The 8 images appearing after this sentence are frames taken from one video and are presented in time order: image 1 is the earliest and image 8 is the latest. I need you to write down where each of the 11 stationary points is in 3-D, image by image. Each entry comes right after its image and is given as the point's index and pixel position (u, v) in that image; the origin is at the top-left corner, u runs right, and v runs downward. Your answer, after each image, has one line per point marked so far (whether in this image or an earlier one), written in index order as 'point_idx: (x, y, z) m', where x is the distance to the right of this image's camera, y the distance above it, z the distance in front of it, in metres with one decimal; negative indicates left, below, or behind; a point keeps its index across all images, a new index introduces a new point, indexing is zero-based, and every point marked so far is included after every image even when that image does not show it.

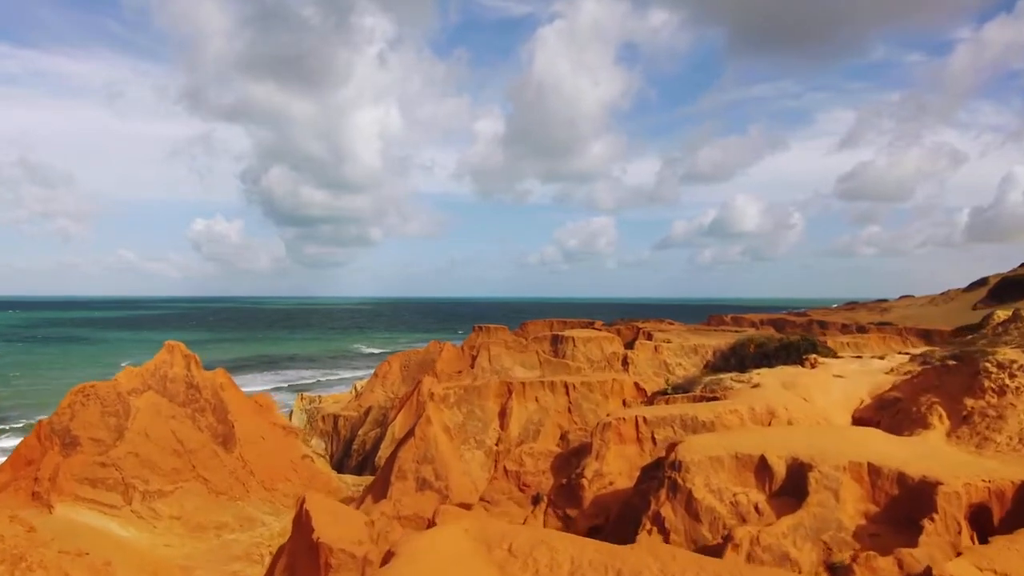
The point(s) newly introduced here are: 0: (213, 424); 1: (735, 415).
0: (-8.8, -4.0, +19.4) m
1: (+3.8, -2.2, +11.3) m
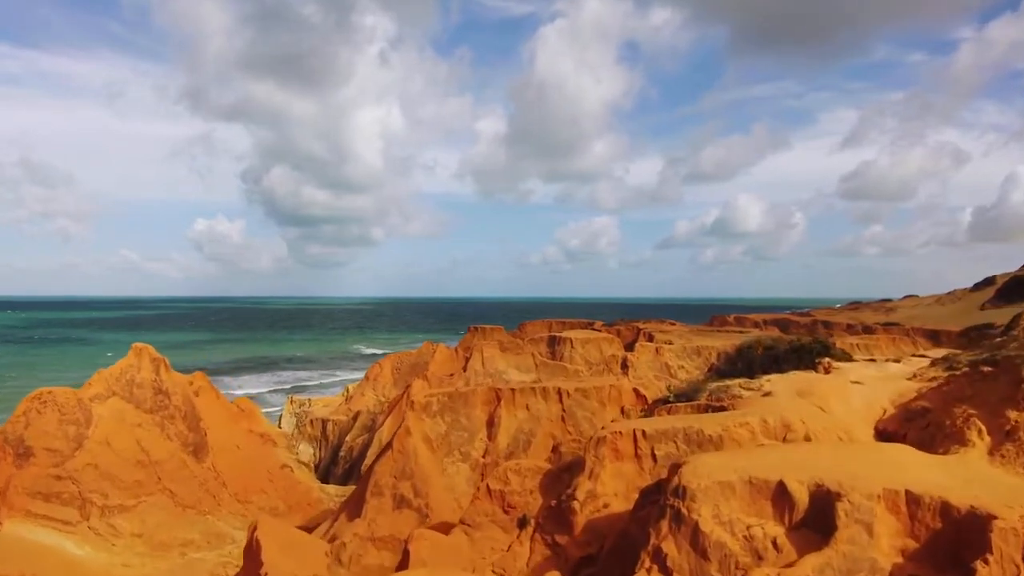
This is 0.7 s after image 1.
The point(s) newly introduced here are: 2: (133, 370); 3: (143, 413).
0: (-9.1, -4.0, +18.2) m
1: (+3.6, -2.1, +10.0) m
2: (-10.4, -2.2, +18.1) m
3: (-9.9, -3.4, +17.6) m
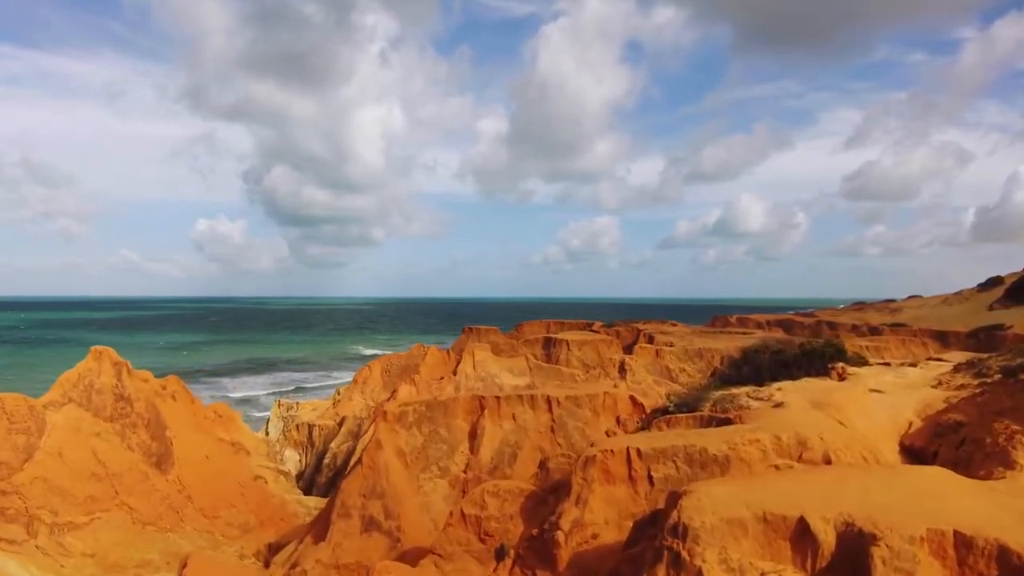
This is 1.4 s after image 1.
0: (-9.4, -4.0, +16.9) m
1: (+3.2, -2.1, +8.7) m
2: (-10.7, -2.2, +16.8) m
3: (-10.2, -3.3, +16.4) m
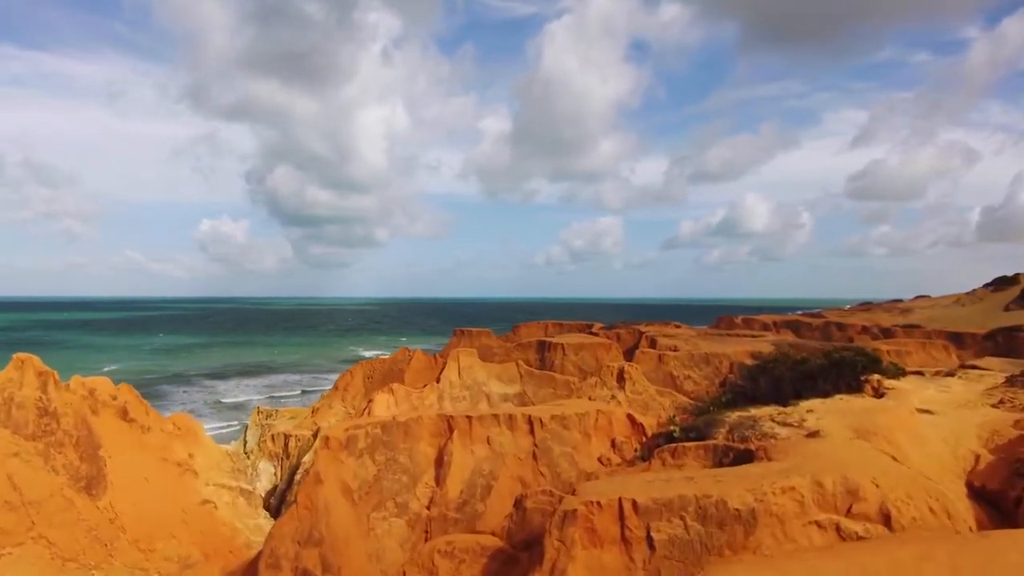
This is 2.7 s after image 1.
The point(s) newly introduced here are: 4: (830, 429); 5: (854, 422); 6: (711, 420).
0: (-9.8, -3.9, +14.8) m
1: (+2.8, -2.1, +6.5) m
2: (-11.1, -2.2, +14.7) m
3: (-10.6, -3.3, +14.3) m
4: (+4.2, -1.9, +8.7) m
5: (+4.8, -1.9, +9.1) m
6: (+3.3, -2.2, +10.7) m
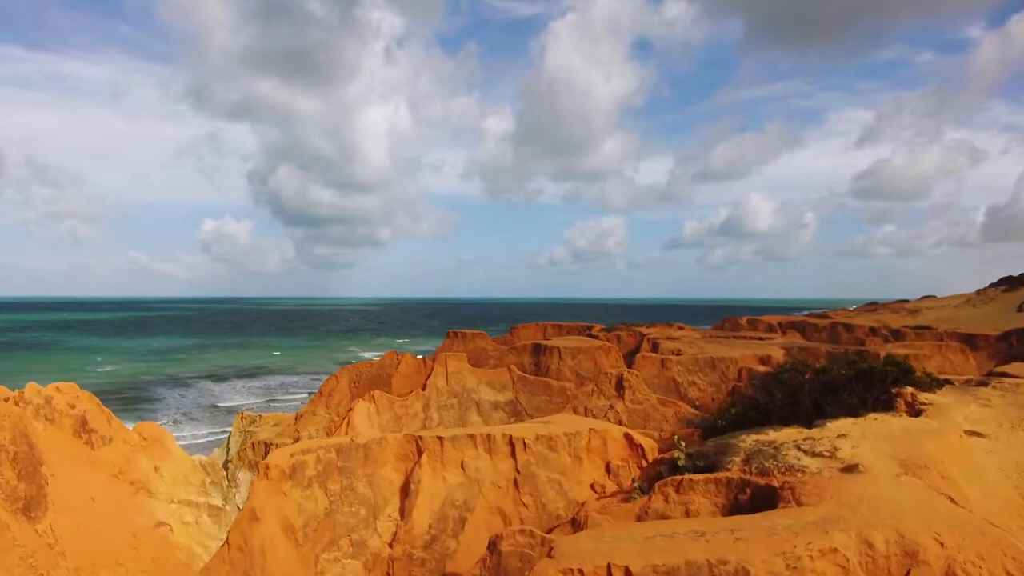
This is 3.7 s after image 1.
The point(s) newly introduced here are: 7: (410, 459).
0: (-10.1, -3.9, +13.3) m
1: (+2.4, -2.1, +5.0) m
2: (-11.4, -2.2, +13.2) m
3: (-11.0, -3.3, +12.8) m
4: (+3.9, -1.9, +7.1) m
5: (+4.4, -1.9, +7.6) m
6: (+2.9, -2.2, +9.1) m
7: (-1.6, -2.6, +10.1) m
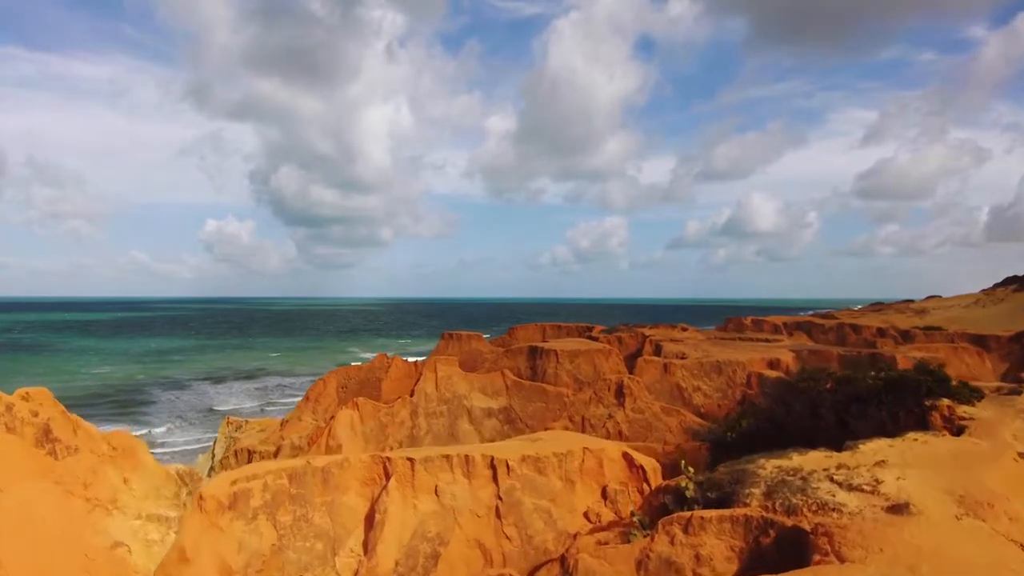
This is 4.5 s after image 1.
0: (-10.3, -3.9, +12.0) m
1: (+2.2, -2.1, +3.7) m
2: (-11.7, -2.2, +12.0) m
3: (-11.2, -3.3, +11.5) m
4: (+3.6, -1.8, +5.8) m
5: (+4.2, -1.8, +6.3) m
6: (+2.7, -2.1, +7.9) m
7: (-1.8, -2.6, +8.8) m
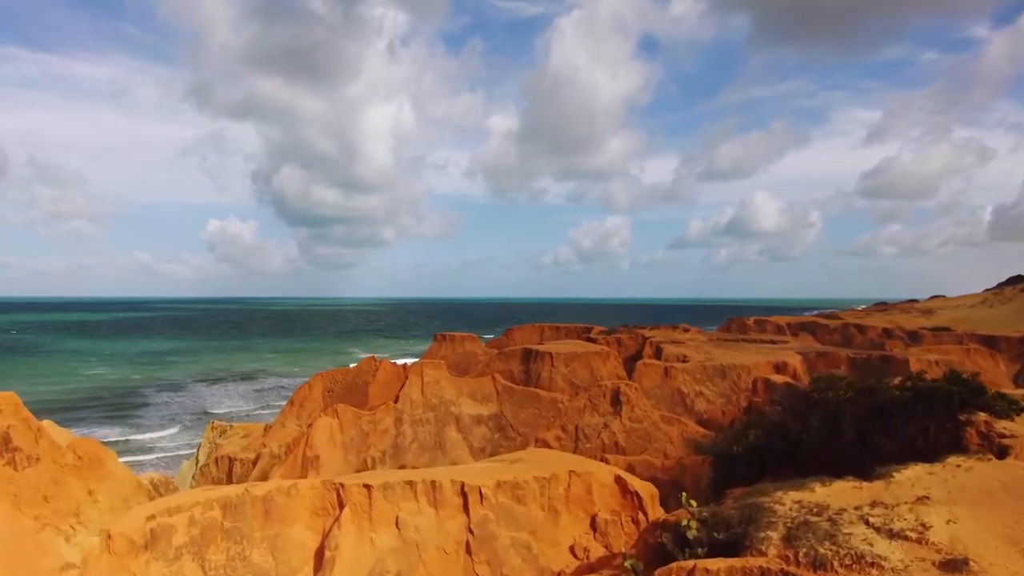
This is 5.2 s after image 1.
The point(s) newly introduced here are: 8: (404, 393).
0: (-10.6, -3.9, +10.9) m
1: (+1.9, -2.1, +2.5) m
2: (-12.0, -2.2, +10.8) m
3: (-11.5, -3.3, +10.4) m
4: (+3.3, -1.8, +4.7) m
5: (+3.9, -1.8, +5.1) m
6: (+2.4, -2.1, +6.7) m
7: (-2.1, -2.6, +7.6) m
8: (-3.1, -3.0, +18.9) m
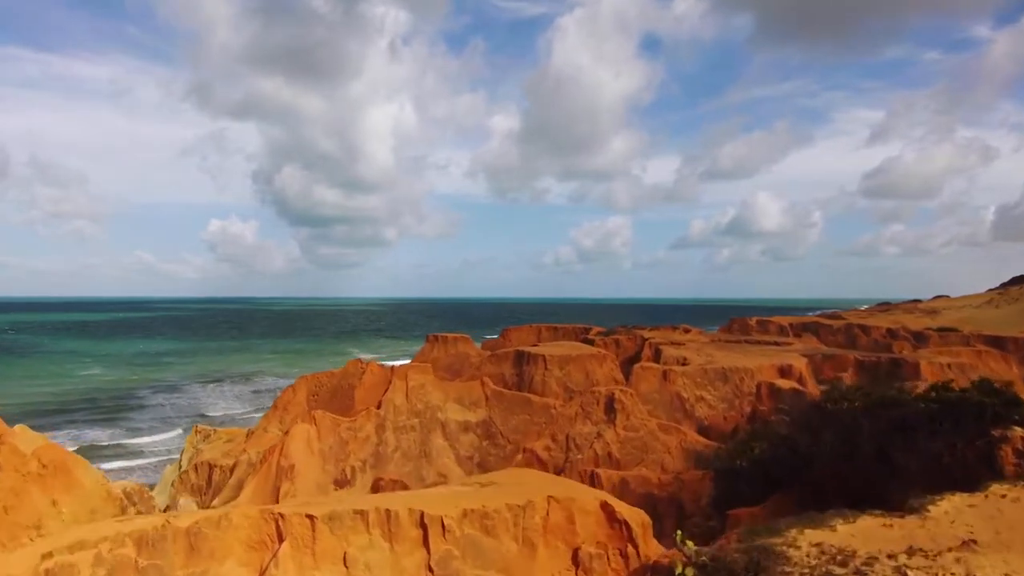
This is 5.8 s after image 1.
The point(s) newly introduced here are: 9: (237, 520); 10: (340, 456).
0: (-10.9, -3.9, +9.9) m
1: (+1.5, -2.0, +1.5) m
2: (-12.3, -2.2, +9.8) m
3: (-11.8, -3.3, +9.4) m
4: (+3.0, -1.8, +3.6) m
5: (+3.6, -1.8, +4.1) m
6: (+2.1, -2.1, +5.7) m
7: (-2.4, -2.6, +6.6) m
8: (-3.4, -3.0, +17.9) m
9: (-2.7, -2.3, +6.6) m
10: (-4.4, -4.0, +16.1) m
